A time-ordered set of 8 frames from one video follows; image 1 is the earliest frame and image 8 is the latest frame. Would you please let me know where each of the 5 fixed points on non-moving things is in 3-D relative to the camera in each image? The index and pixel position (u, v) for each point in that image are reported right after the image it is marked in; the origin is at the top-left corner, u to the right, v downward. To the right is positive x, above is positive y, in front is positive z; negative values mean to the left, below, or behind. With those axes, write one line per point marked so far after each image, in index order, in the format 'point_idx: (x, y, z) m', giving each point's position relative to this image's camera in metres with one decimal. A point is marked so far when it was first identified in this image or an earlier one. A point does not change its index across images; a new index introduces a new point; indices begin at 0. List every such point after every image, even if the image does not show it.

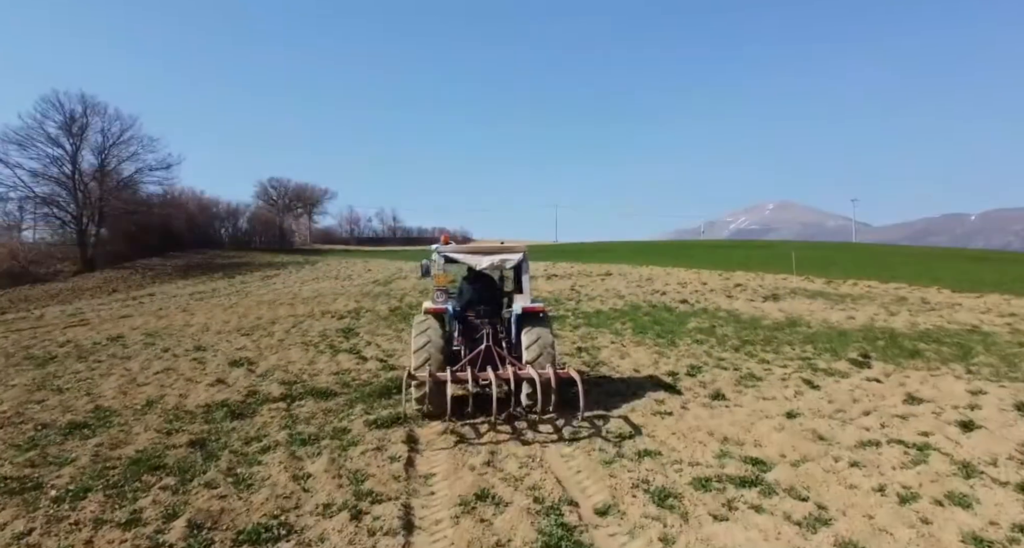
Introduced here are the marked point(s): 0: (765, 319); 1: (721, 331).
0: (+4.9, -0.9, +12.0) m
1: (+3.7, -1.1, +11.1) m
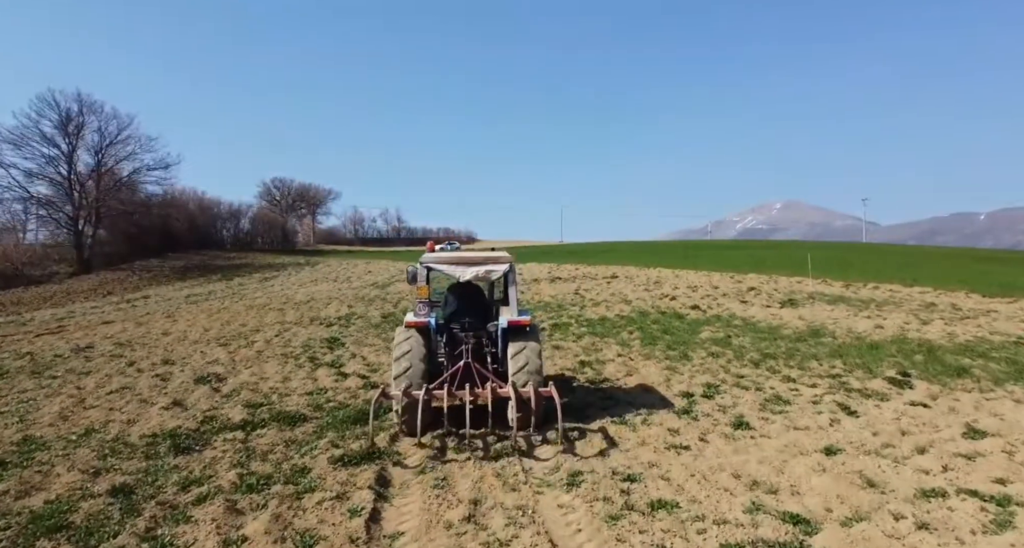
0: (+4.8, -1.0, +11.1) m
1: (+3.6, -1.2, +10.1) m
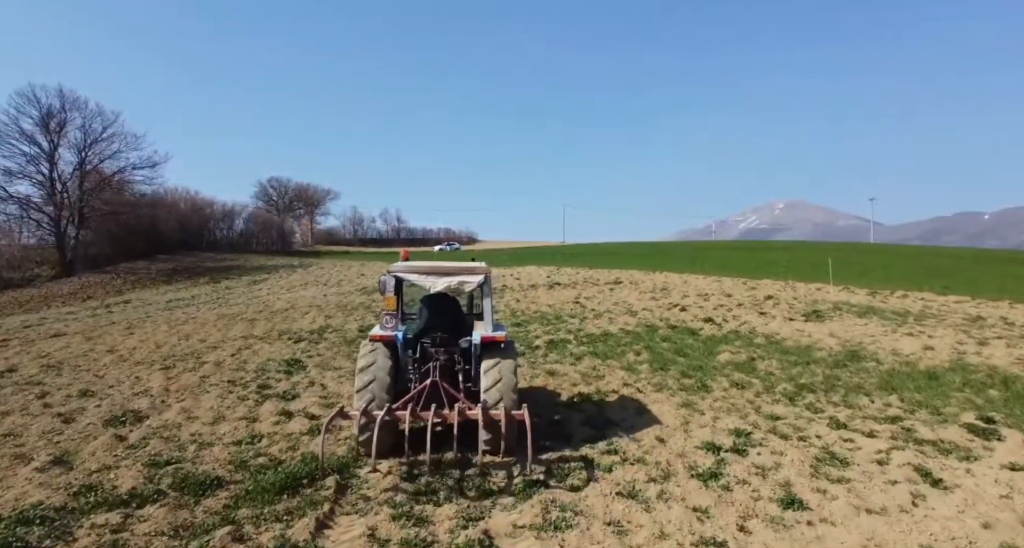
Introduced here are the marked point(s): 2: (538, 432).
0: (+4.7, -1.2, +9.5) m
1: (+3.4, -1.3, +8.6) m
2: (+0.2, -1.7, +6.7) m
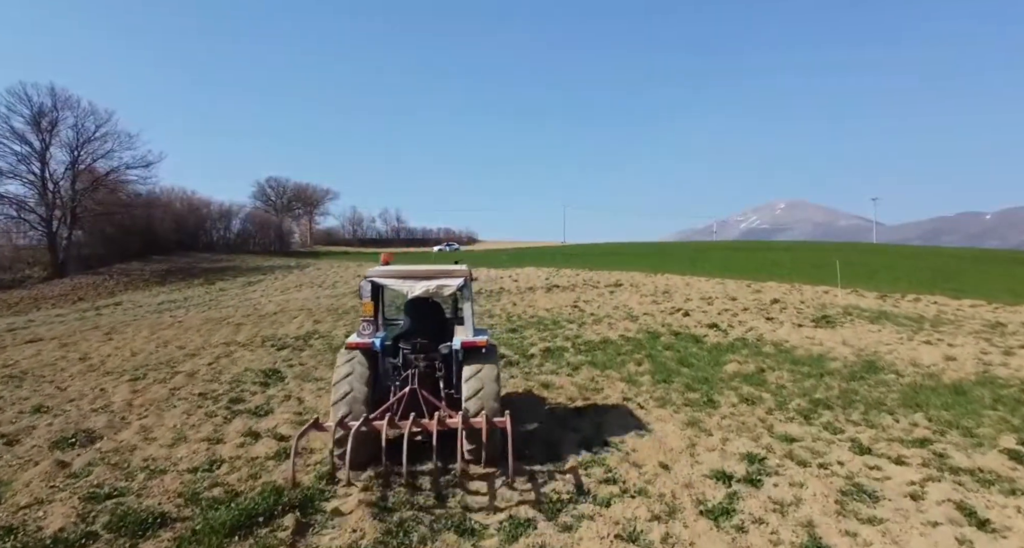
0: (+4.6, -1.2, +8.9) m
1: (+3.3, -1.4, +8.0) m
2: (+0.1, -1.7, +6.1) m
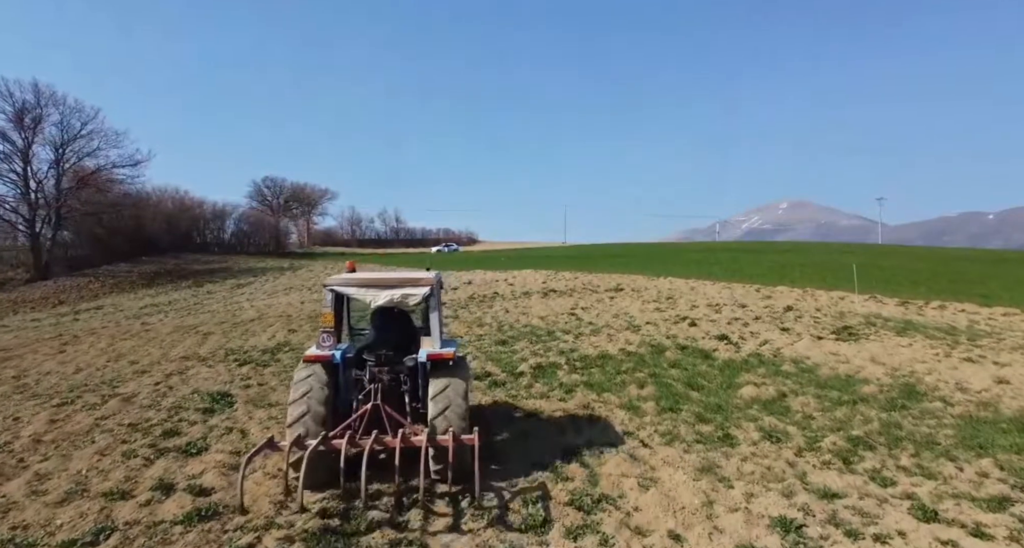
0: (+4.4, -1.3, +7.8) m
1: (+3.1, -1.5, +6.9) m
2: (-0.1, -1.8, +4.9) m
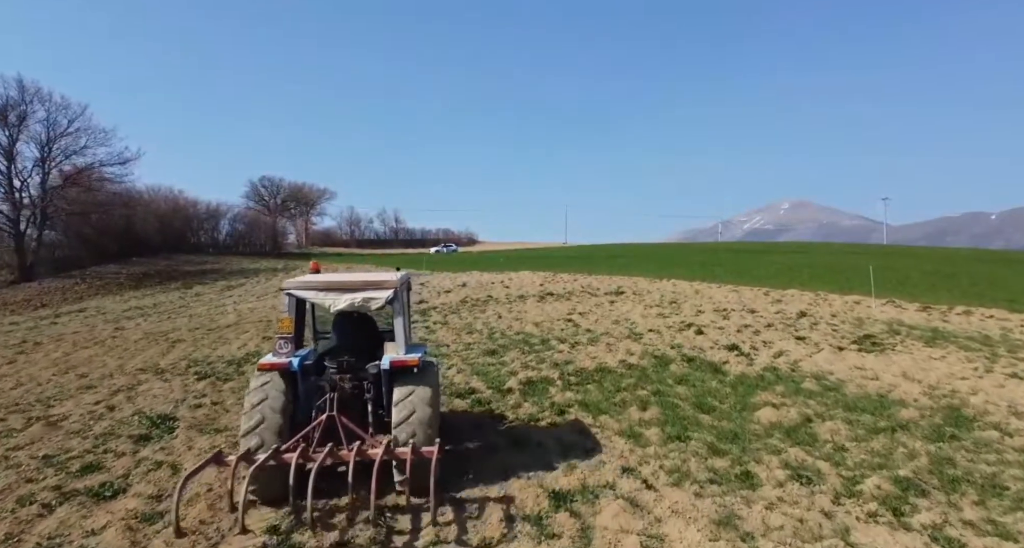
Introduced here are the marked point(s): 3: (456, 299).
0: (+4.2, -1.4, +6.8) m
1: (+2.9, -1.6, +5.8) m
2: (-0.3, -1.9, +3.9) m
3: (-1.7, -0.7, +18.8) m
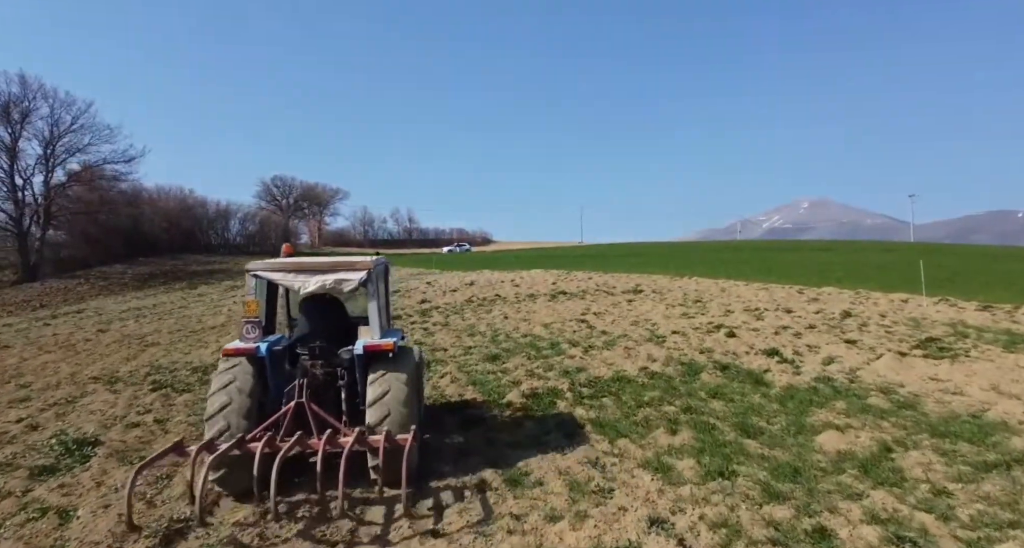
0: (+4.1, -1.3, +5.3) m
1: (+2.9, -1.5, +4.4) m
2: (-0.4, -1.8, +2.5) m
3: (-1.4, -0.7, +17.5) m
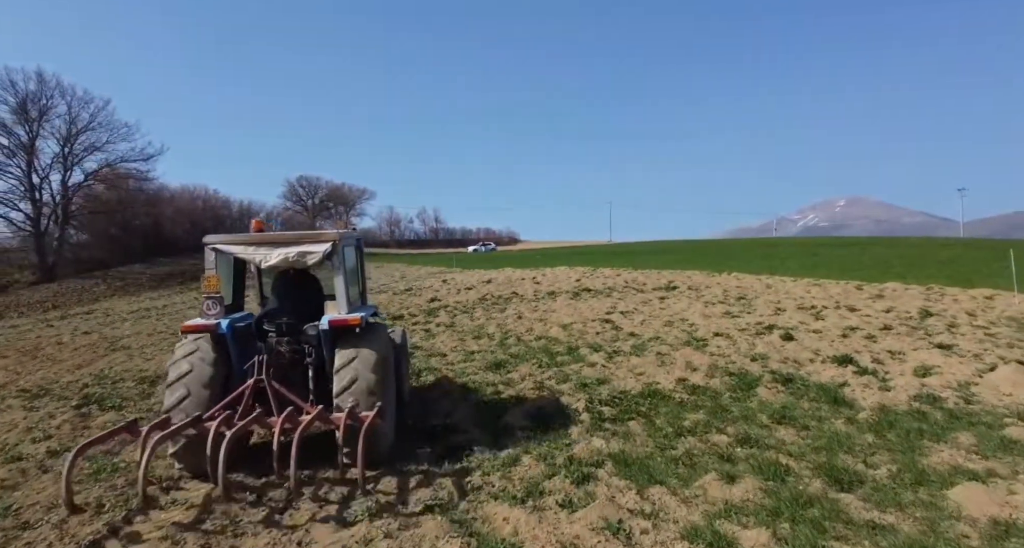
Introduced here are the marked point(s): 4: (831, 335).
0: (+4.0, -1.2, +3.4) m
1: (+2.7, -1.3, +2.6) m
2: (-0.6, -1.7, +0.9) m
3: (-0.9, -0.6, +15.9) m
4: (+4.3, -0.8, +8.4) m
